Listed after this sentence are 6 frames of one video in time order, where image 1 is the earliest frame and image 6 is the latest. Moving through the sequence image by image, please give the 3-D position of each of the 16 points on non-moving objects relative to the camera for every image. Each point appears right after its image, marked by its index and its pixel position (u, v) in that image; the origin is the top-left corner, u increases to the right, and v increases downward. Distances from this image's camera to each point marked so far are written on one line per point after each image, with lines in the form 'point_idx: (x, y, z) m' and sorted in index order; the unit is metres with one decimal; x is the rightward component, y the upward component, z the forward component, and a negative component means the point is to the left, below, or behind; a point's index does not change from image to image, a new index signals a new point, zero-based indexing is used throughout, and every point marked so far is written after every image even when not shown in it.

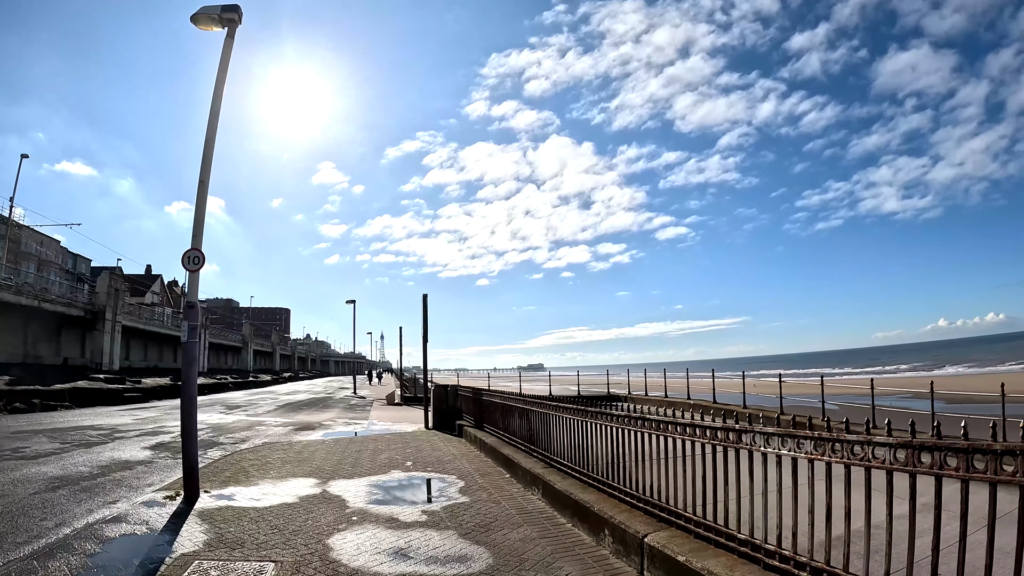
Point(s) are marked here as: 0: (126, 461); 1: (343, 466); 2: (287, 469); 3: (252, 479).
0: (-7.4, -3.3, +10.9) m
1: (-2.8, -3.0, +9.5) m
2: (-3.8, -3.0, +9.4) m
3: (-4.0, -2.9, +8.7) m
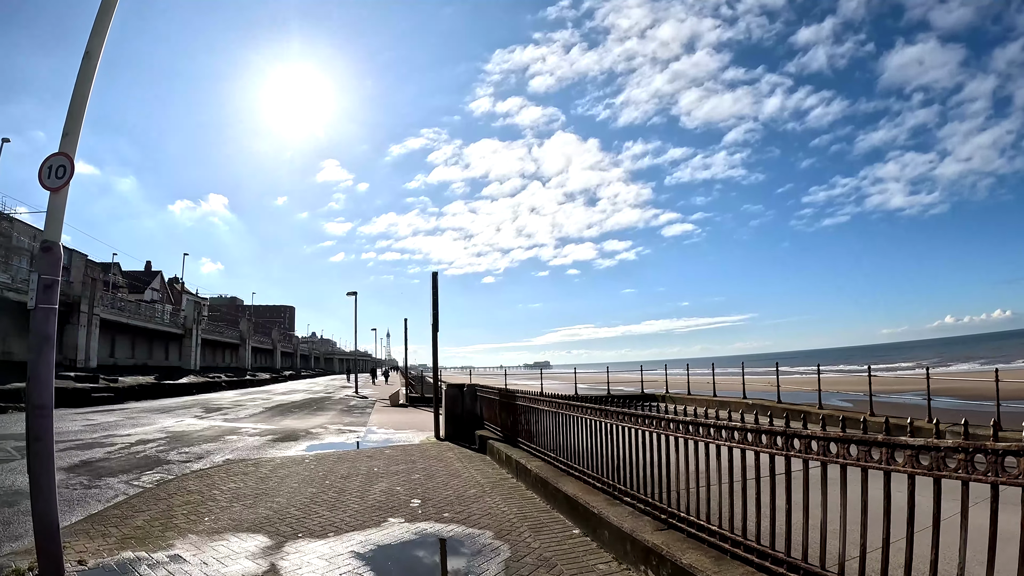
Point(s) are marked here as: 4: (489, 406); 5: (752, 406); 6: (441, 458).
0: (-6.7, -2.8, +7.7) m
1: (-2.2, -2.5, +6.3) m
2: (-3.1, -2.5, +6.2) m
3: (-3.3, -2.4, +5.5) m
4: (-0.4, -2.2, +10.9) m
5: (+7.8, -3.8, +18.4) m
6: (-1.2, -2.8, +9.4) m
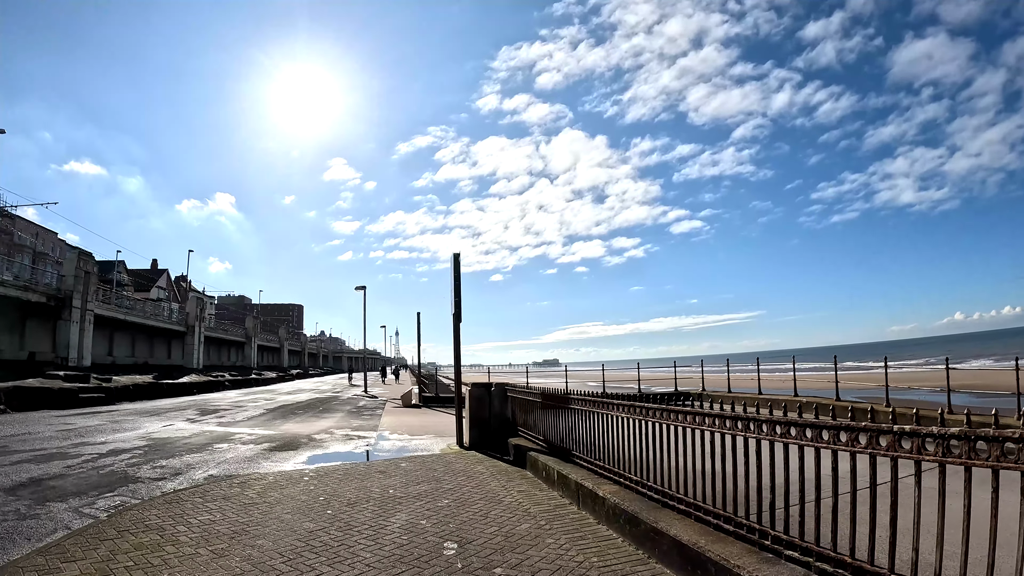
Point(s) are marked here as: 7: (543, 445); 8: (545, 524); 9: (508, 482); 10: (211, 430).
0: (-6.1, -2.5, +6.0) m
1: (-1.6, -2.1, +4.5) m
2: (-2.5, -2.2, +4.4) m
3: (-2.7, -2.1, +3.7) m
4: (+0.3, -1.9, +9.0) m
5: (+8.5, -3.4, +16.5) m
6: (-0.6, -2.5, +7.5) m
7: (+0.4, -2.2, +8.0) m
8: (+0.3, -2.2, +5.3) m
9: (-0.1, -2.4, +6.9) m
10: (-7.7, -3.7, +14.5) m
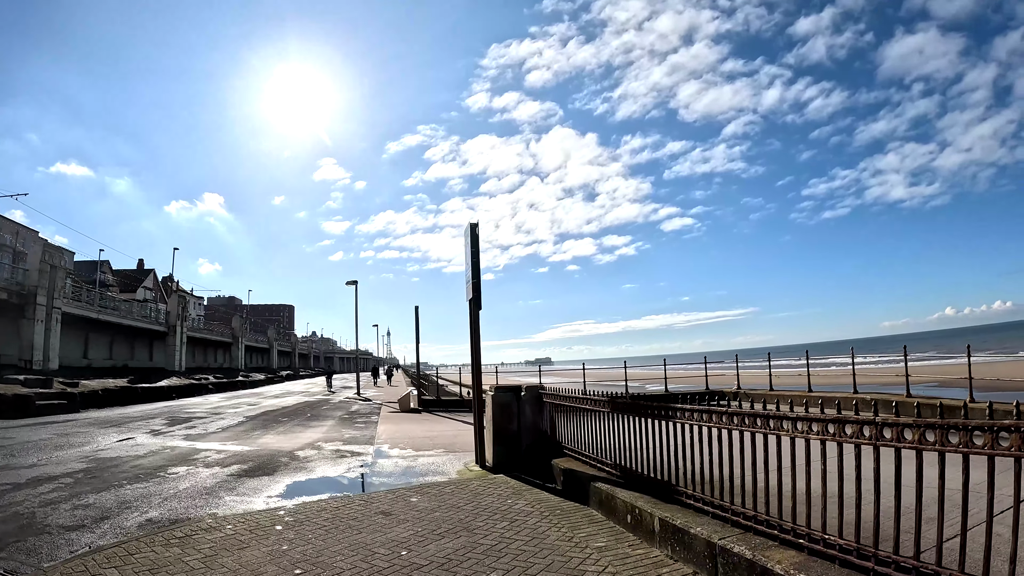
0: (-5.5, -2.2, +3.7) m
1: (-1.0, -1.9, +2.3) m
2: (-1.9, -1.9, +2.2) m
3: (-2.1, -1.8, +1.5) m
4: (+0.8, -1.6, +6.9) m
5: (+9.0, -3.0, +14.4) m
6: (0.0, -2.2, +5.4) m
7: (+1.0, -1.9, +5.8) m
8: (+0.9, -1.9, +3.2) m
9: (+0.5, -2.1, +4.8) m
10: (-7.2, -3.4, +12.2) m
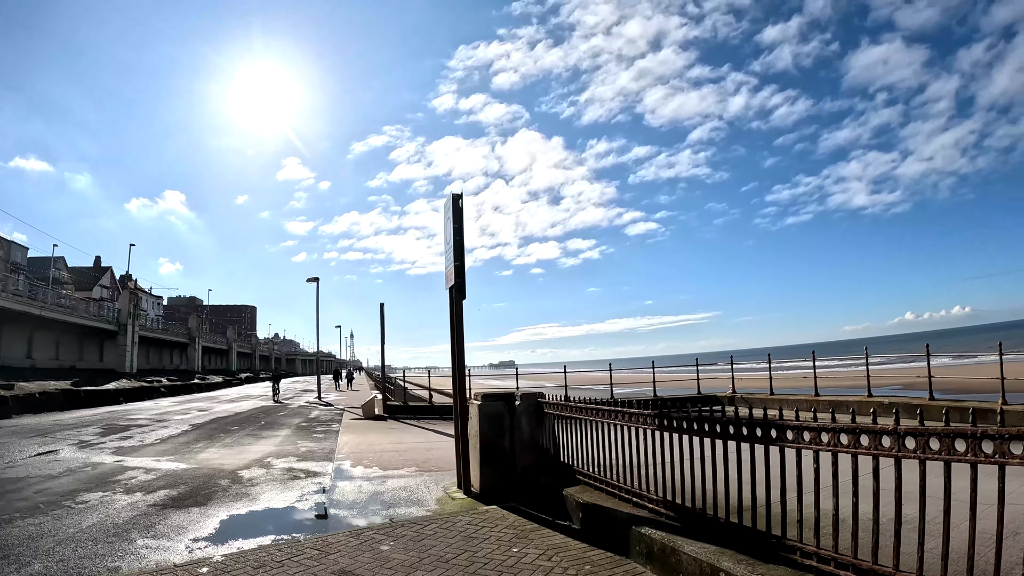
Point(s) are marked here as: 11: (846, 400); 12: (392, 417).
0: (-5.4, -2.0, +2.0) m
1: (-0.7, -1.7, +0.9) m
2: (-1.6, -1.7, +0.7) m
3: (-1.8, -1.6, 0.0) m
4: (+0.8, -1.5, +5.5) m
5: (+8.4, -3.0, +13.6) m
6: (+0.1, -2.0, +4.0) m
7: (+1.0, -1.8, +4.5) m
8: (+1.1, -1.7, +1.8) m
9: (+0.6, -1.9, +3.4) m
10: (-7.6, -3.2, +10.3) m
11: (+7.6, -2.5, +12.7) m
12: (-3.9, -4.2, +18.4) m
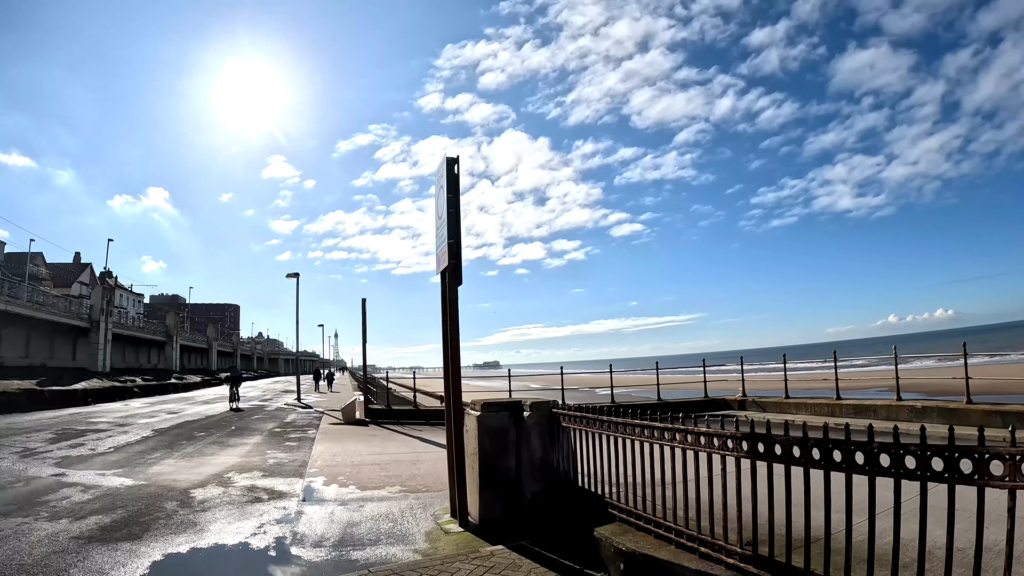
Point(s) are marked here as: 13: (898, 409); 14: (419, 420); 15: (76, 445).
0: (-5.2, -1.8, +0.7) m
1: (-0.5, -1.5, -0.3) m
2: (-1.4, -1.6, -0.5) m
3: (-1.5, -1.5, -1.3) m
4: (+0.9, -1.3, +4.3) m
5: (+8.3, -2.9, +12.6) m
6: (+0.2, -1.9, +2.8) m
7: (+1.1, -1.6, +3.3) m
8: (+1.3, -1.6, +0.7) m
9: (+0.8, -1.8, +2.2) m
10: (-7.6, -3.0, +8.9) m
11: (+7.5, -2.4, +11.7) m
12: (-4.2, -4.0, +17.1) m
13: (+7.9, -2.5, +11.5) m
14: (-2.8, -3.9, +16.9) m
15: (-10.5, -3.6, +13.5) m
